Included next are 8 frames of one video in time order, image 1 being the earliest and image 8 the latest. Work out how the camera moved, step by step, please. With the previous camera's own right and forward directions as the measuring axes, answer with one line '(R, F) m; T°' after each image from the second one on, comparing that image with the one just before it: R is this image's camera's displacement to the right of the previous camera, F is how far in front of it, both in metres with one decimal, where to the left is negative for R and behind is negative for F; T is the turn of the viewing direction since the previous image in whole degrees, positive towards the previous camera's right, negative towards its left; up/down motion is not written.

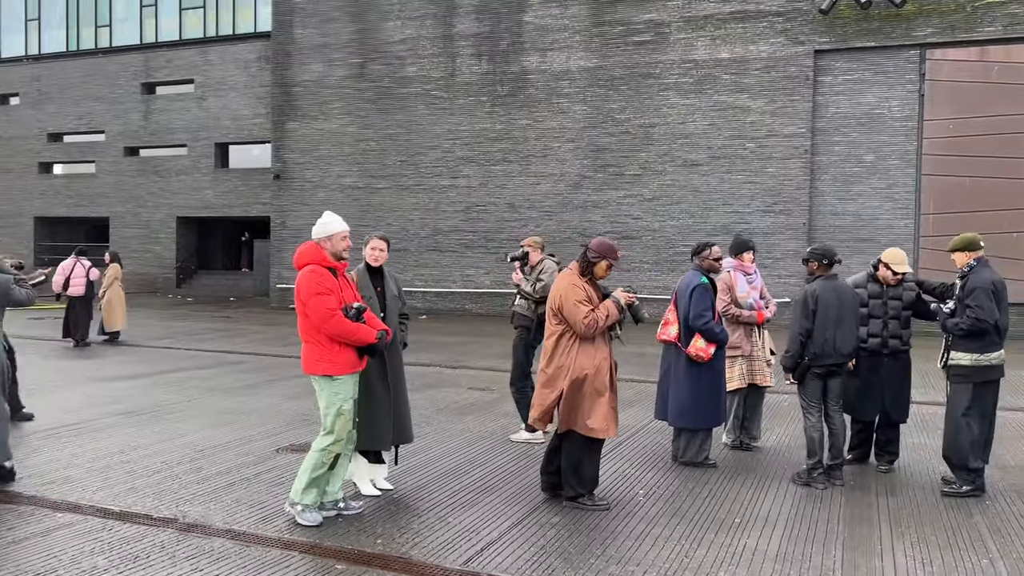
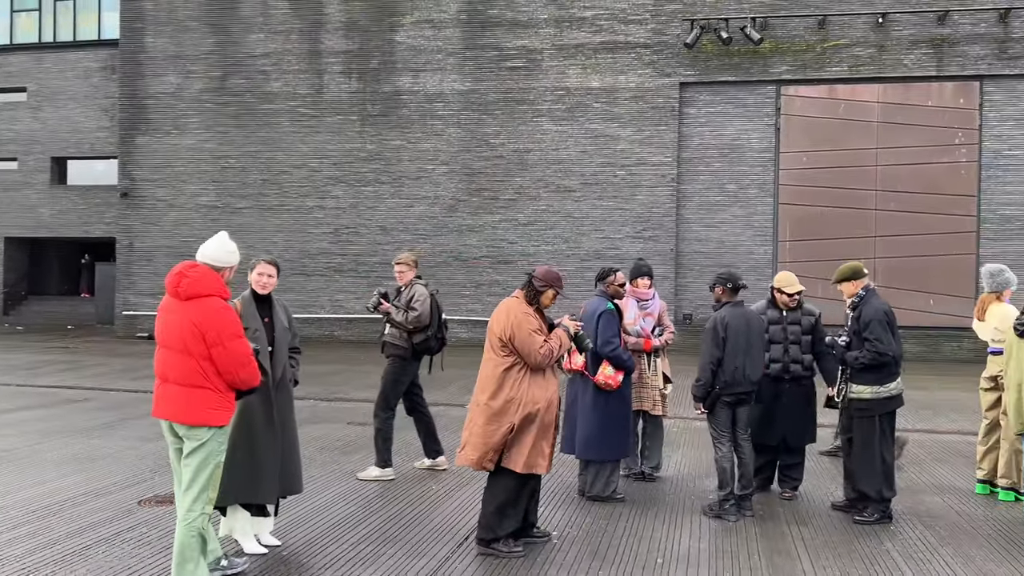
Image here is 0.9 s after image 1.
(-0.2, +0.4) m; +10°
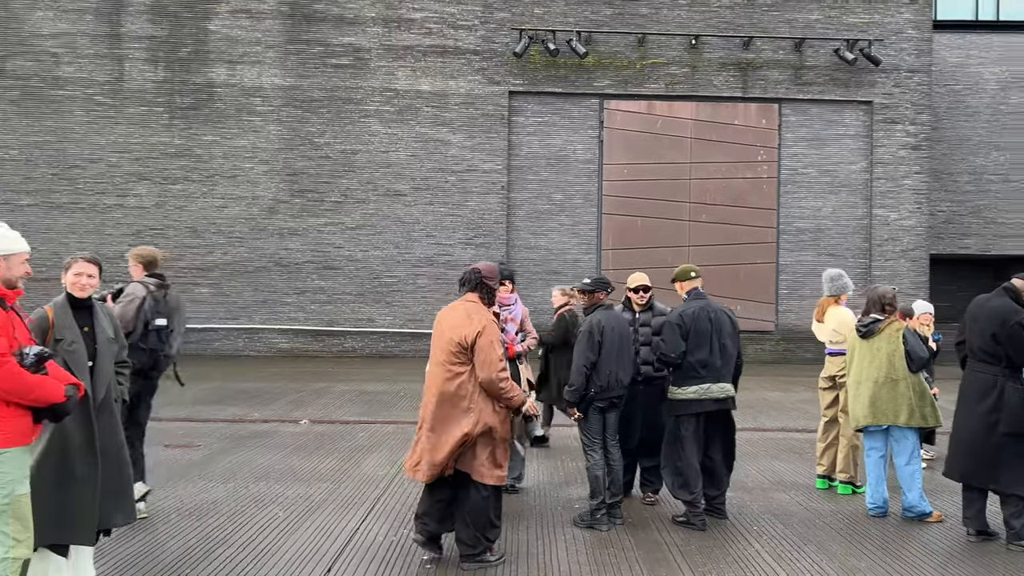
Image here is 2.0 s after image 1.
(-0.3, +0.4) m; +13°
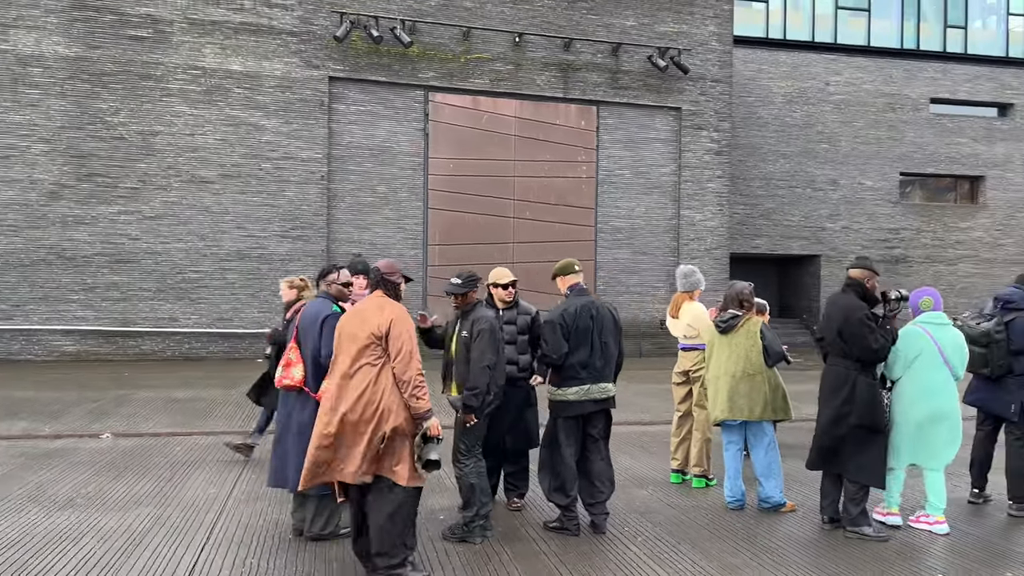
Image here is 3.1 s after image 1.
(-0.3, +0.4) m; +14°
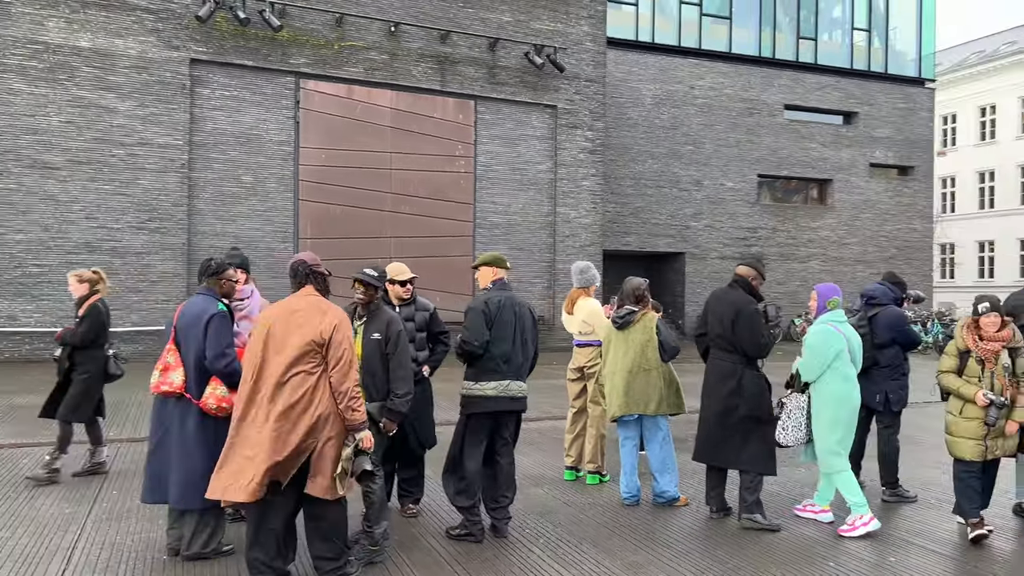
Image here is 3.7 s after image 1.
(-0.2, +0.2) m; +9°
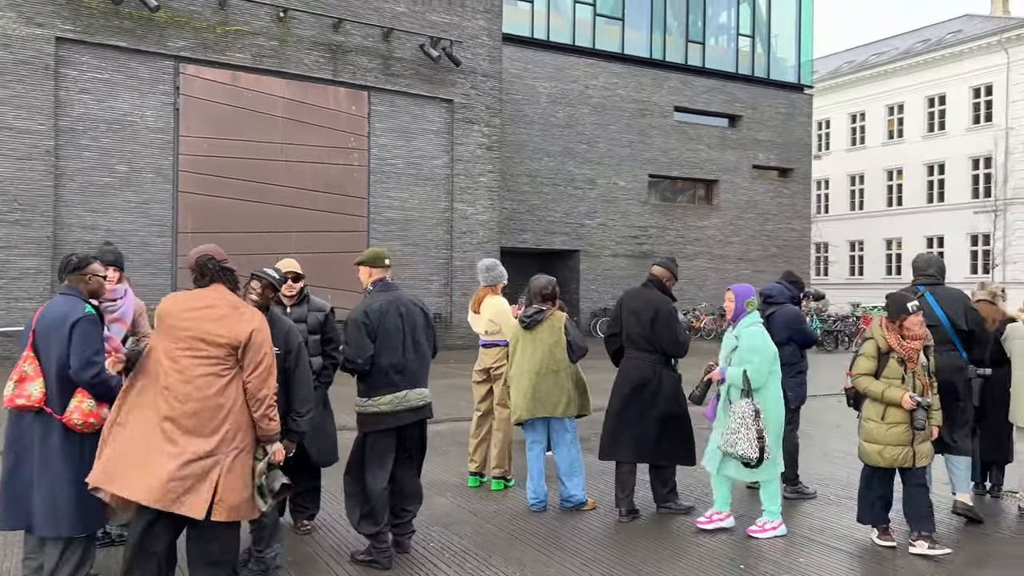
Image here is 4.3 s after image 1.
(-0.1, +0.3) m; +8°
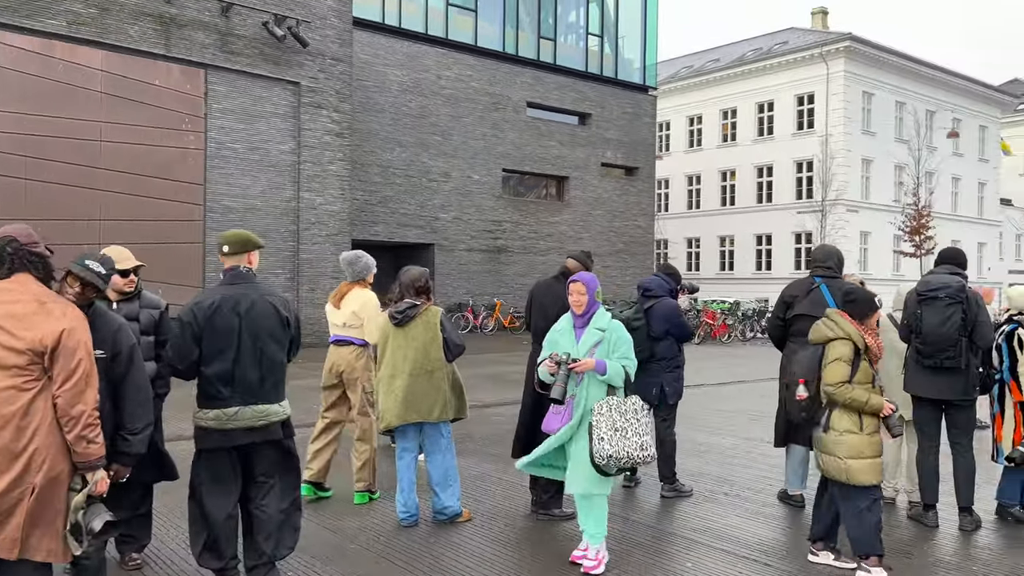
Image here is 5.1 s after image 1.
(-0.1, +0.5) m; +11°
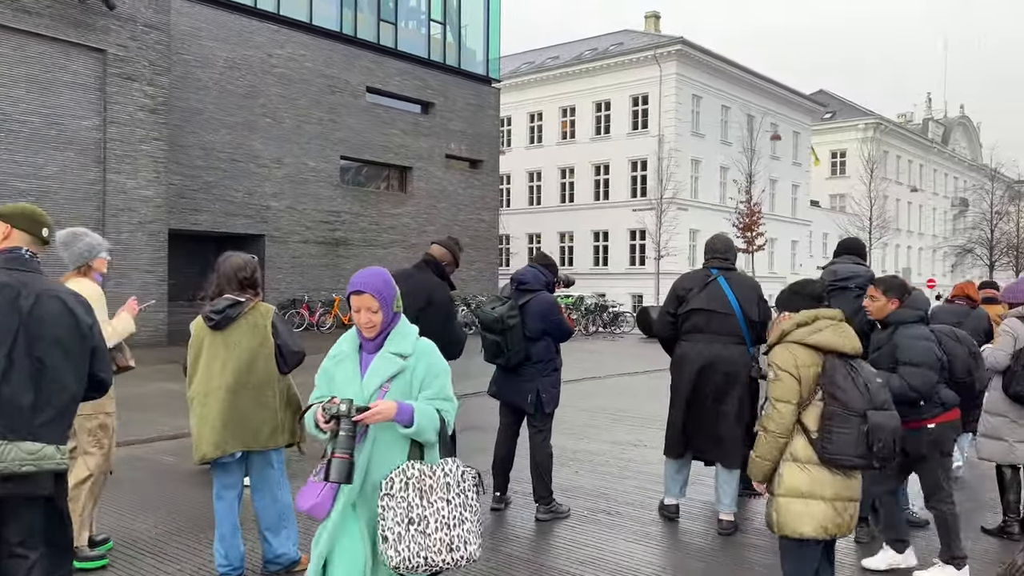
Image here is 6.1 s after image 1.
(-0.1, +0.8) m; +11°
